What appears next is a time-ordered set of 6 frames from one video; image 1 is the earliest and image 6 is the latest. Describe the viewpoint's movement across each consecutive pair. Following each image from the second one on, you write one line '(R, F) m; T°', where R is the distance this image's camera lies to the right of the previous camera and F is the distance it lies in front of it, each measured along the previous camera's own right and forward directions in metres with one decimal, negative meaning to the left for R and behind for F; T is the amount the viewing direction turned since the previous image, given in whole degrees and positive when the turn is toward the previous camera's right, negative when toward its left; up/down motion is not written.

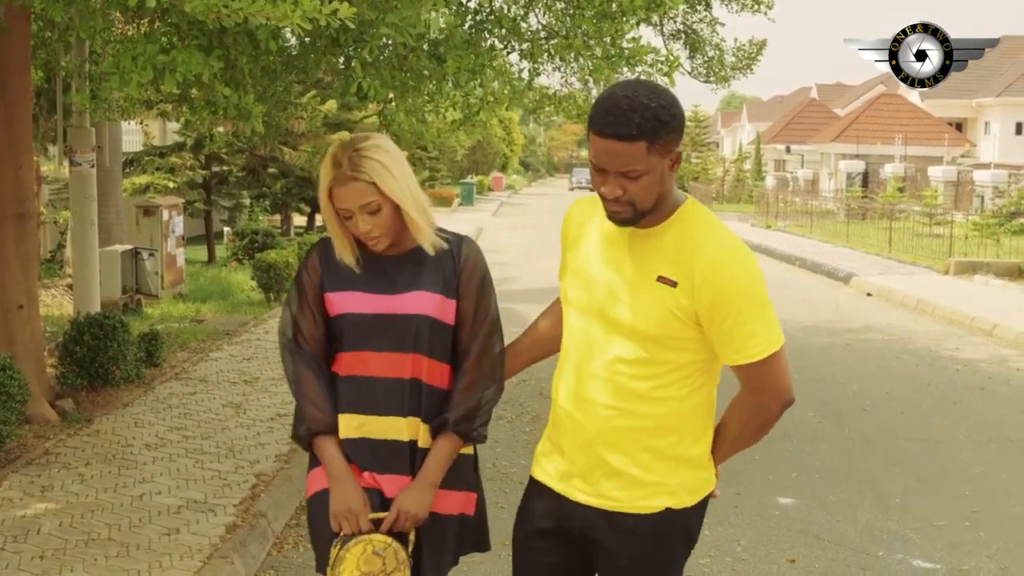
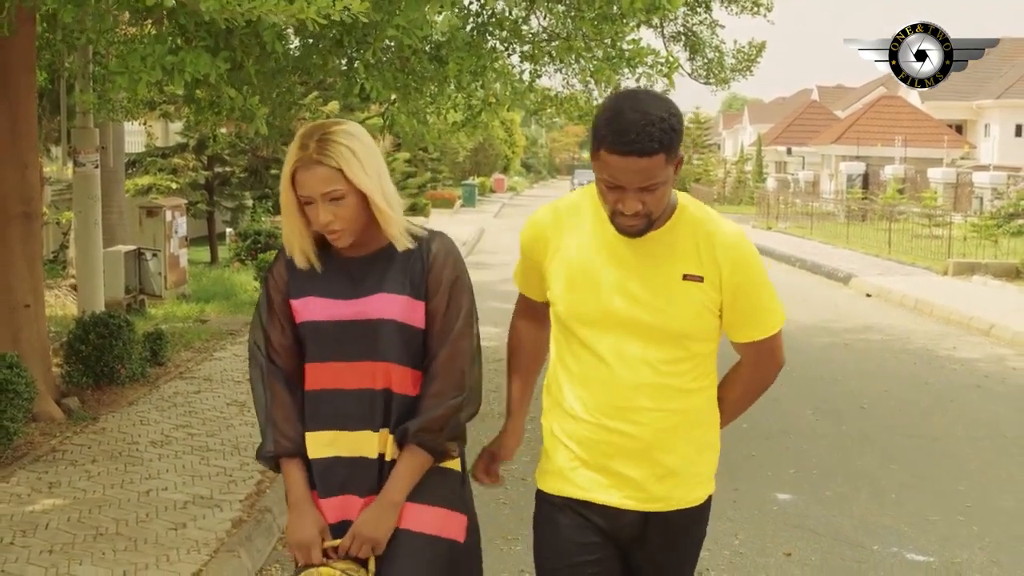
(0.0, -0.1) m; 0°
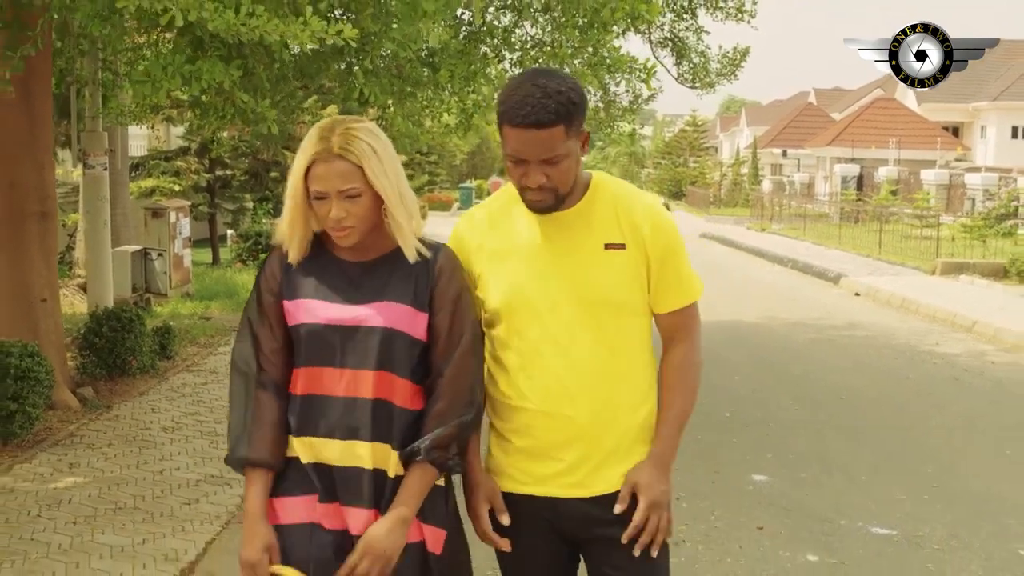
(0.0, -0.4) m; 0°
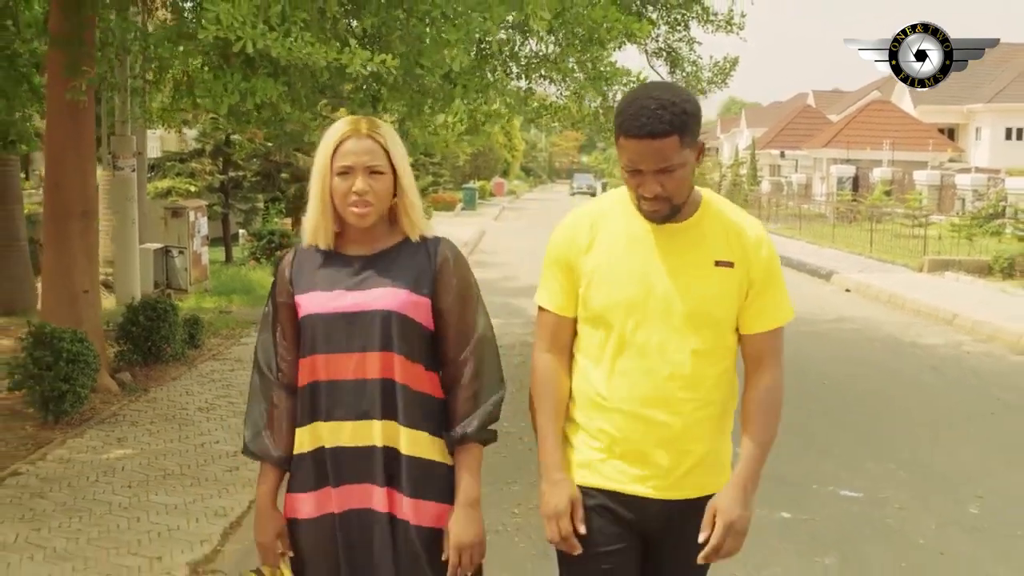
(0.0, -0.6) m; 0°
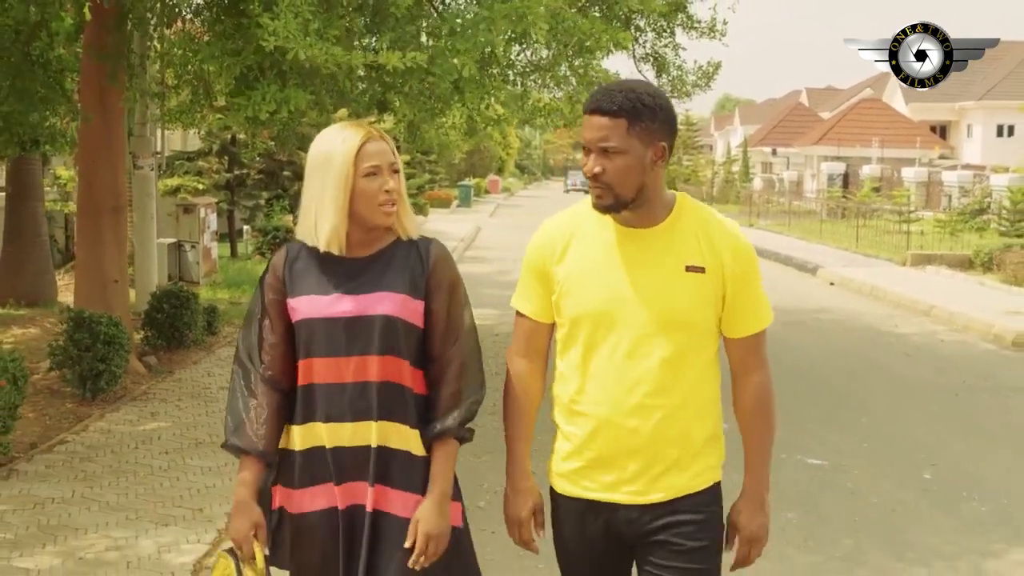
(0.0, -0.7) m; 0°
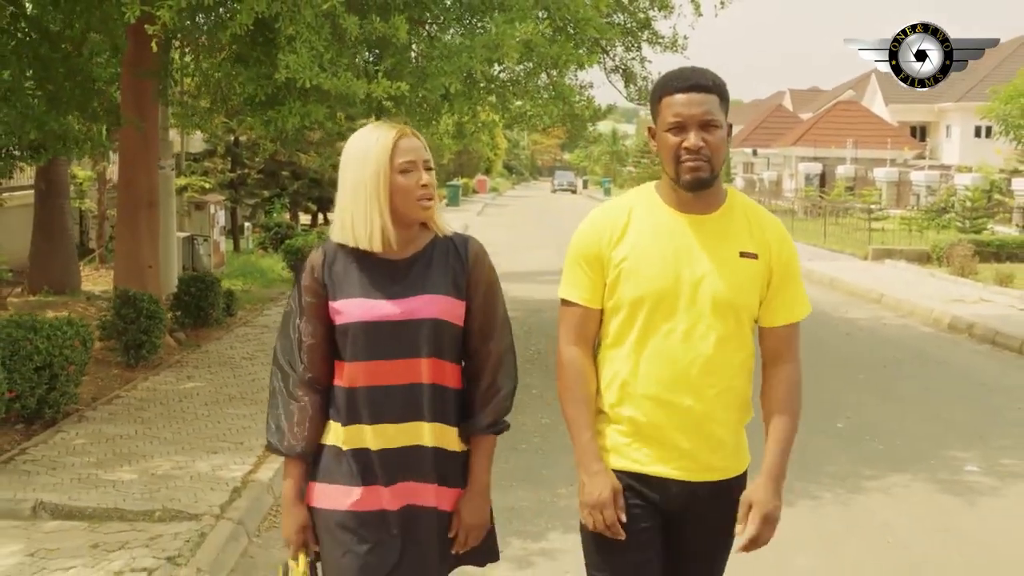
(+0.1, -1.3) m; +1°
